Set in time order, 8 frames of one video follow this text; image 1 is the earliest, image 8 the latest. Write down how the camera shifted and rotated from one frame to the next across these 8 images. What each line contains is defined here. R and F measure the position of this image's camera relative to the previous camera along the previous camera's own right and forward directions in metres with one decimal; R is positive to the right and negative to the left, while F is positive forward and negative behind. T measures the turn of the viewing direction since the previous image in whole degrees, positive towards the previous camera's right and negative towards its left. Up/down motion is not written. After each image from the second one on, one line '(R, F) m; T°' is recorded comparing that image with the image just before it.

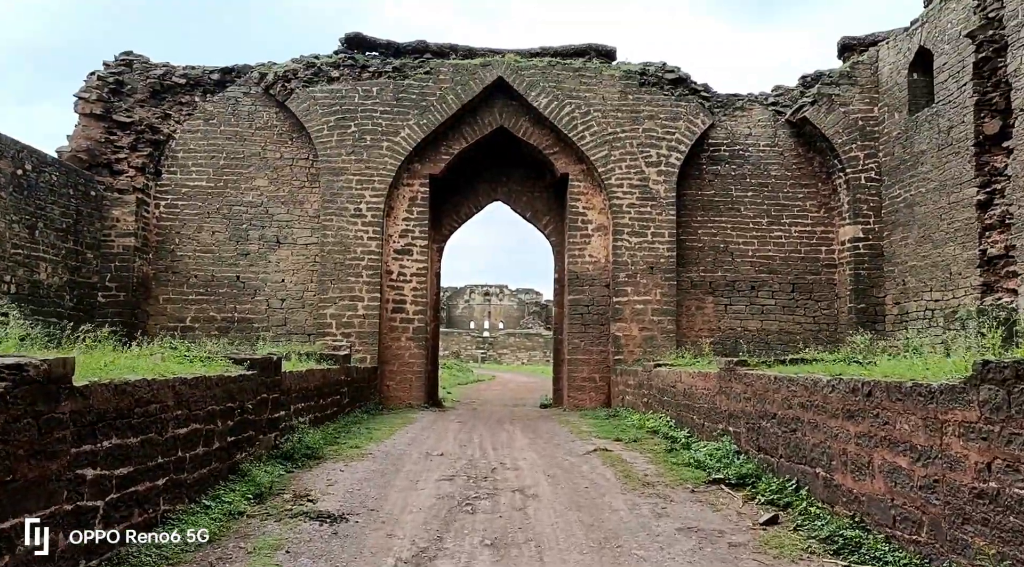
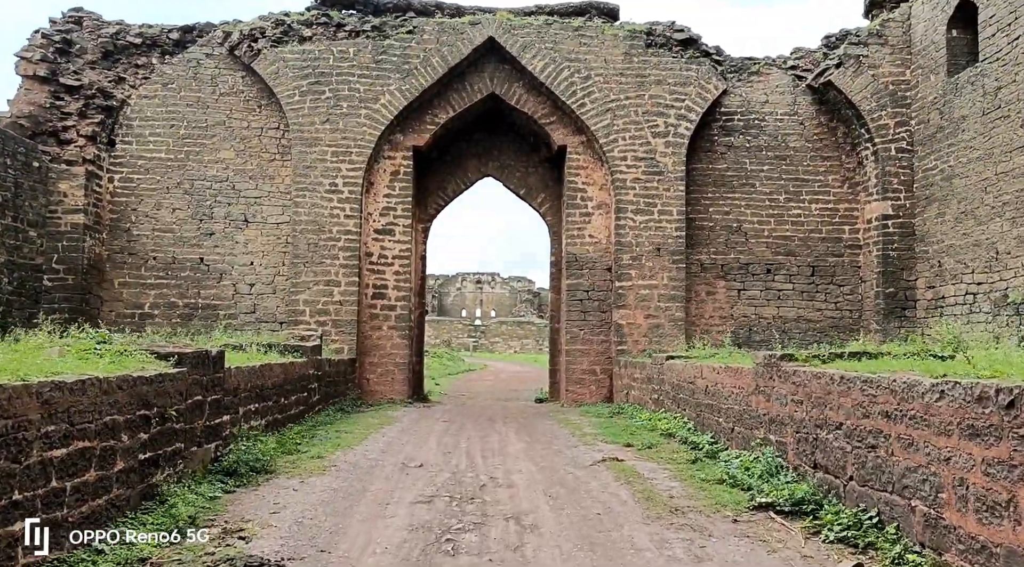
(0.0, +1.2) m; +1°
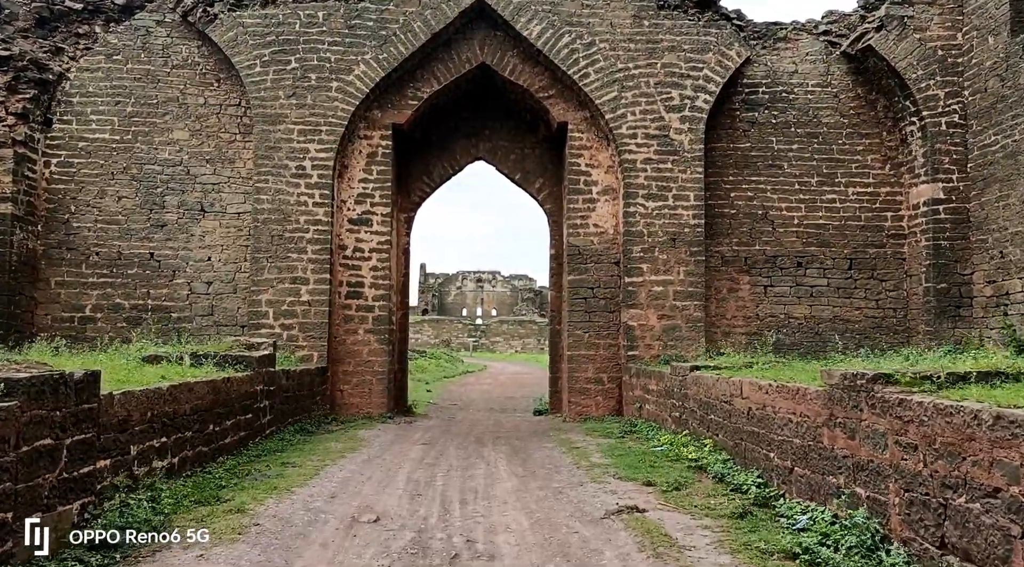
(+0.1, +1.5) m; 0°
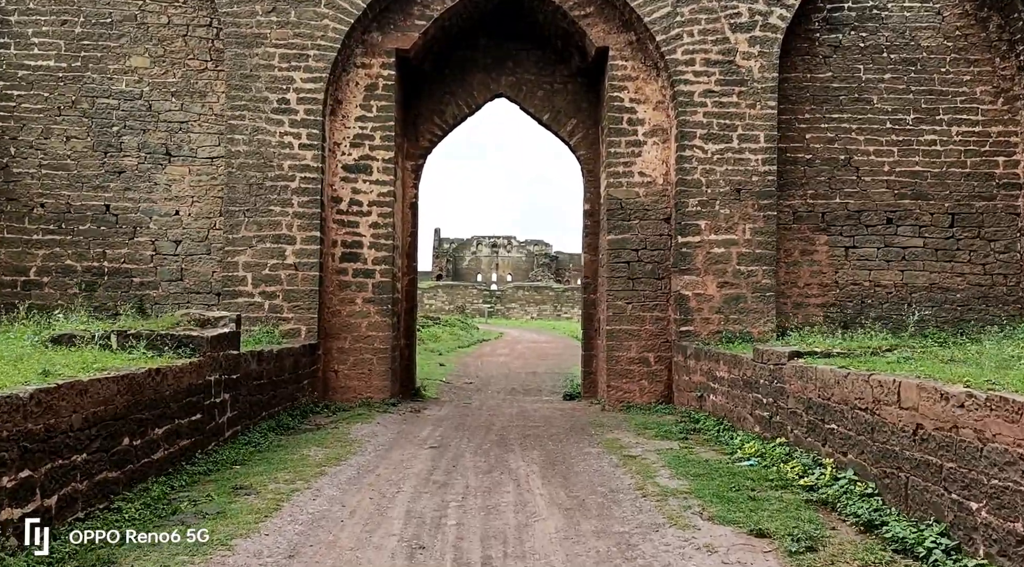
(-0.2, +1.8) m; -1°
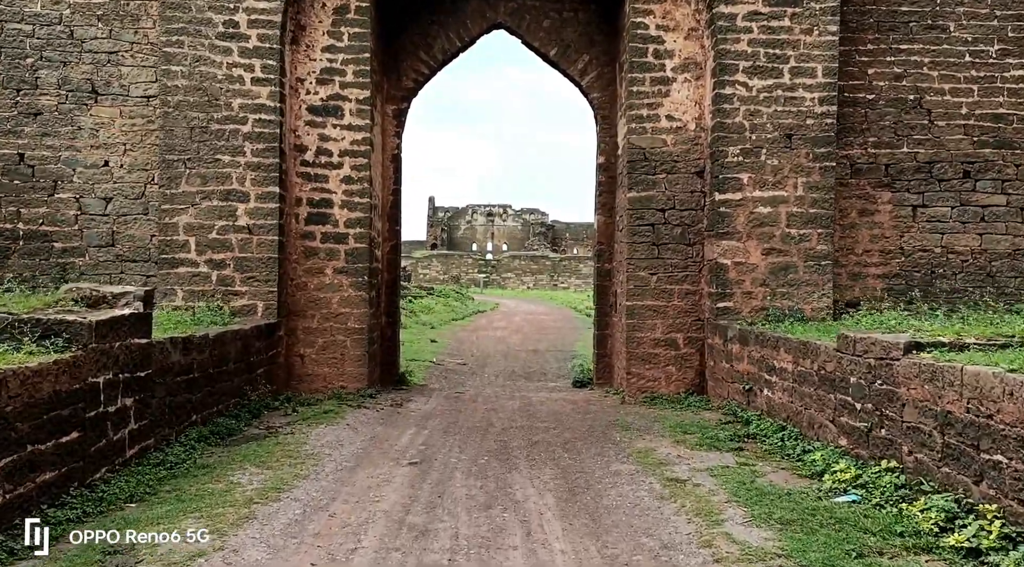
(-0.1, +1.5) m; 0°
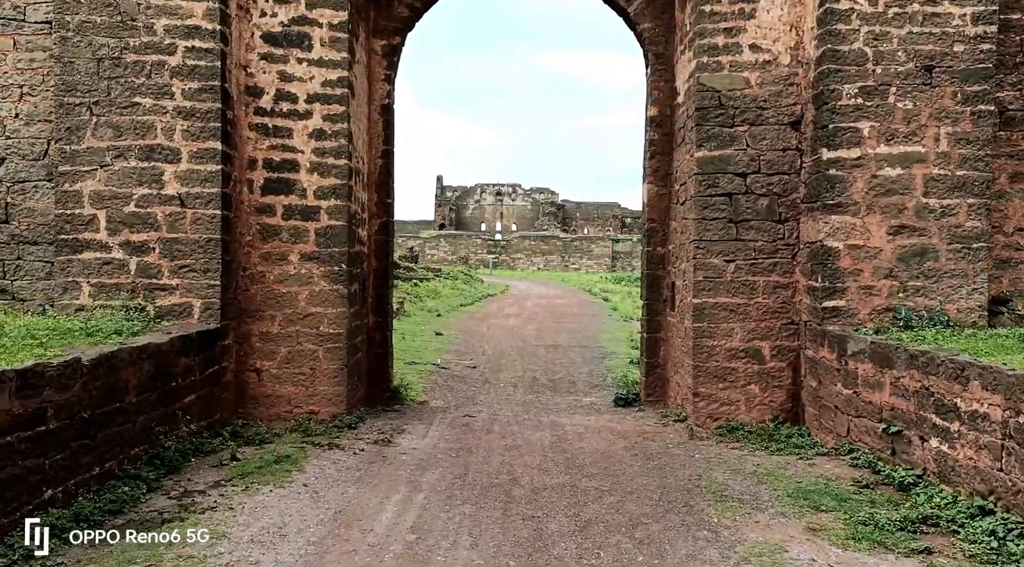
(-0.1, +1.9) m; -1°
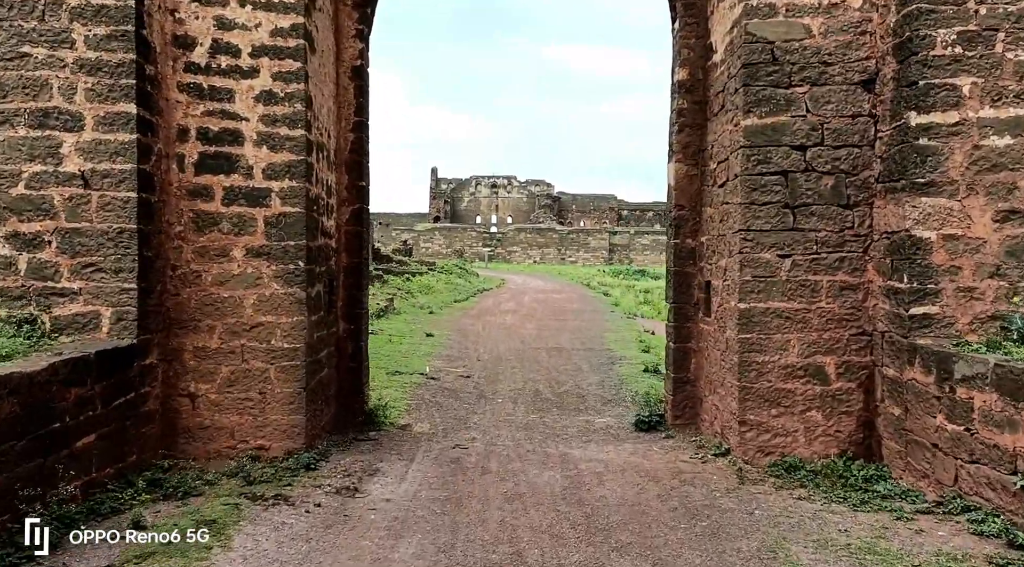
(0.0, +1.1) m; 0°
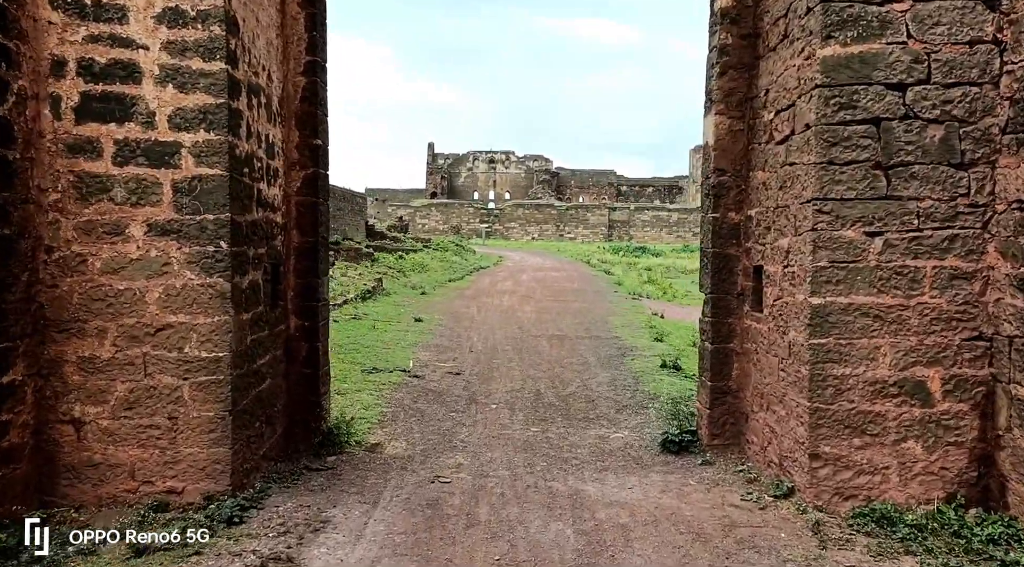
(0.0, +1.1) m; 0°
